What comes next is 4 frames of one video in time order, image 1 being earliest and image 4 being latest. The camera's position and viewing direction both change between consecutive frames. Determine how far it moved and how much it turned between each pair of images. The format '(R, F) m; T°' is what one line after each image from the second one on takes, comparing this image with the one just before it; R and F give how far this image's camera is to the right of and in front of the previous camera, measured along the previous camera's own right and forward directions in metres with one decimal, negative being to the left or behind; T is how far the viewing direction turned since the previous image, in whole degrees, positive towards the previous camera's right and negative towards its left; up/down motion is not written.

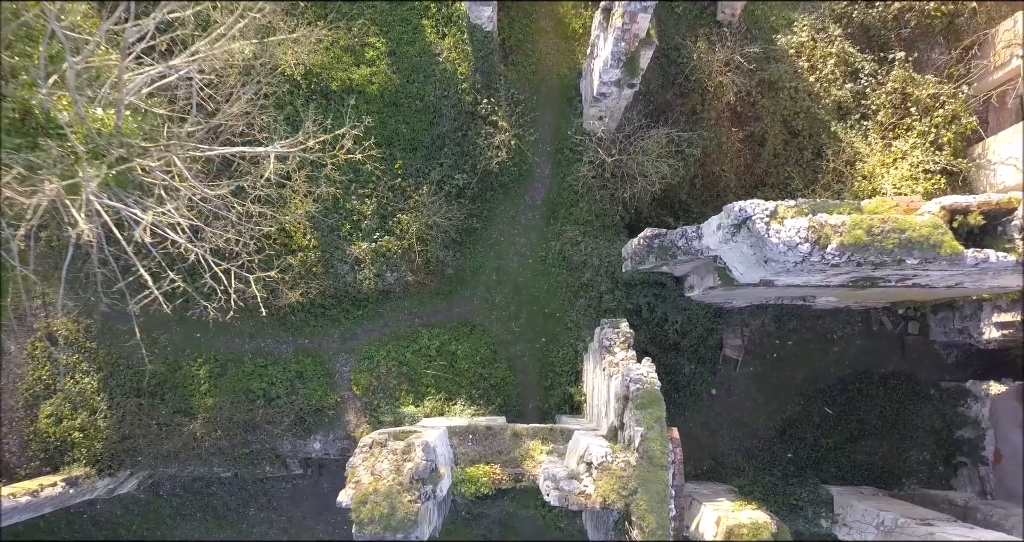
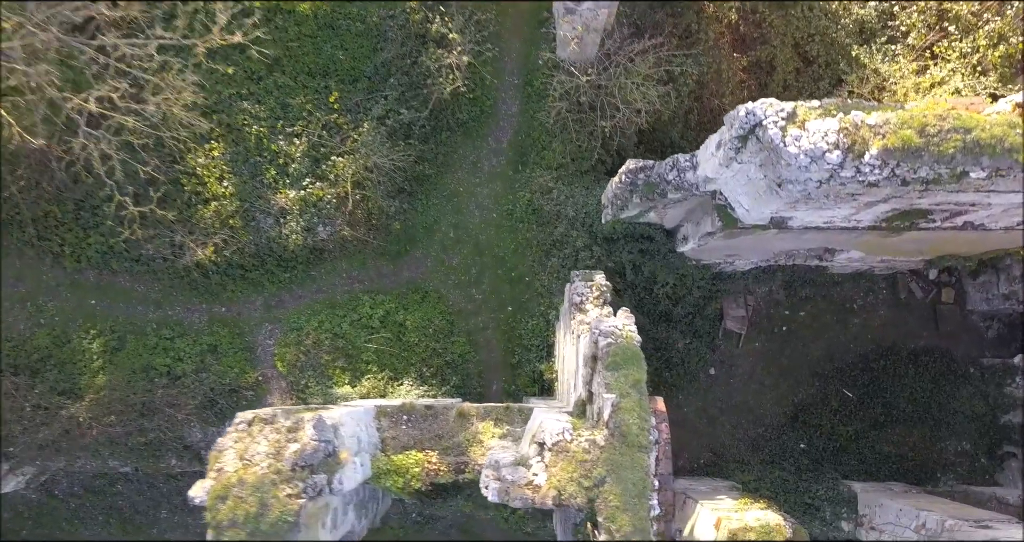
(+0.4, +1.5) m; 0°
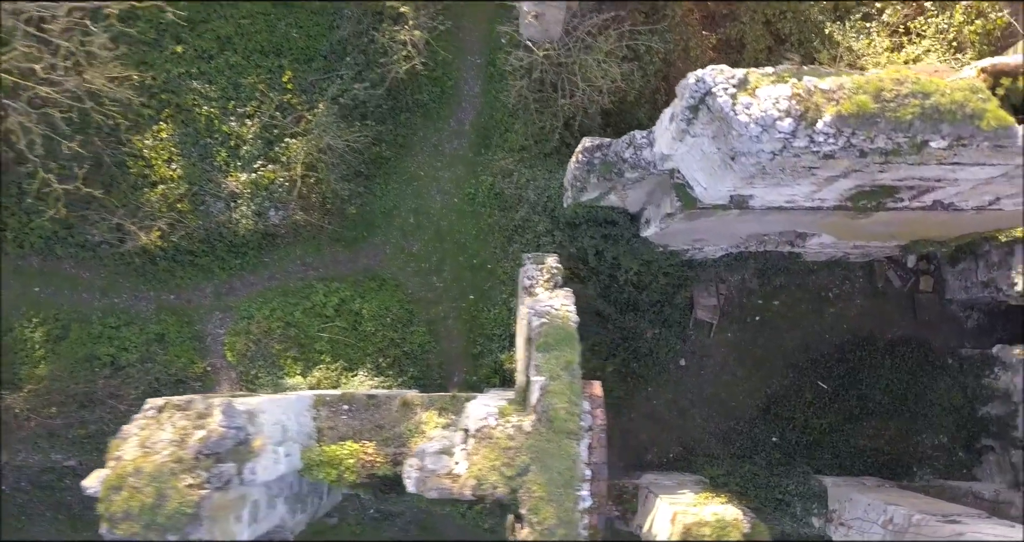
(+0.3, +0.3) m; 0°
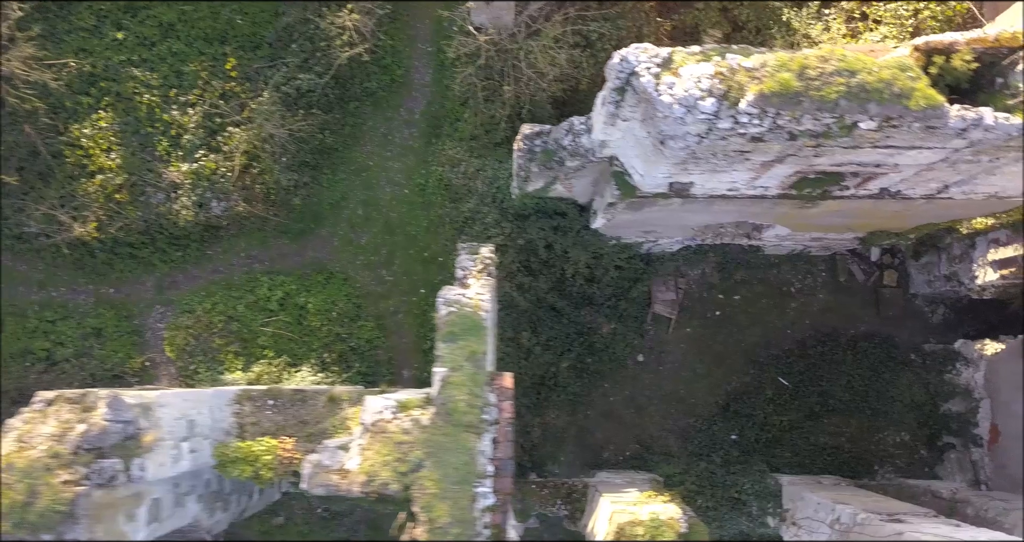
(+0.4, +0.2) m; 0°
